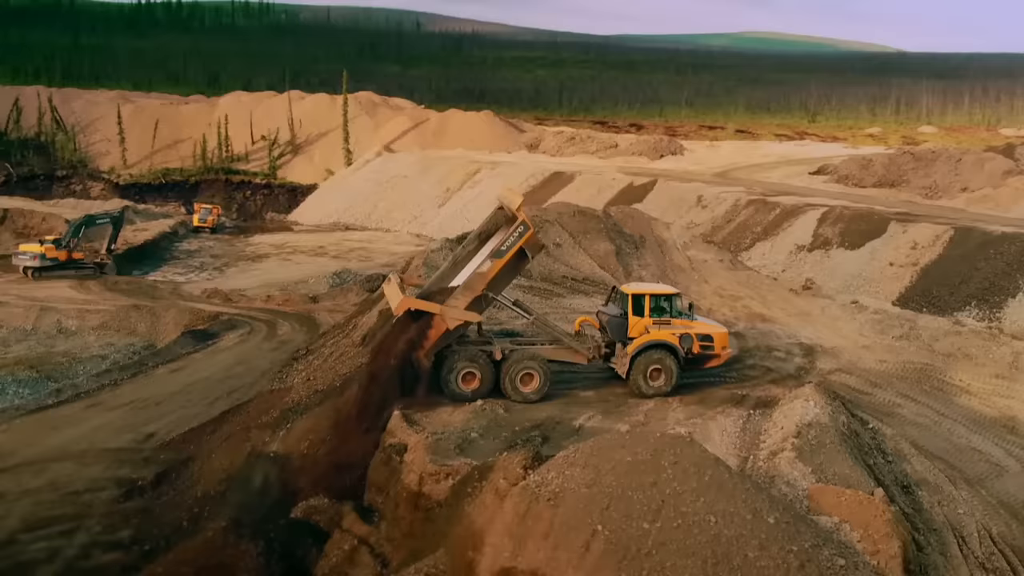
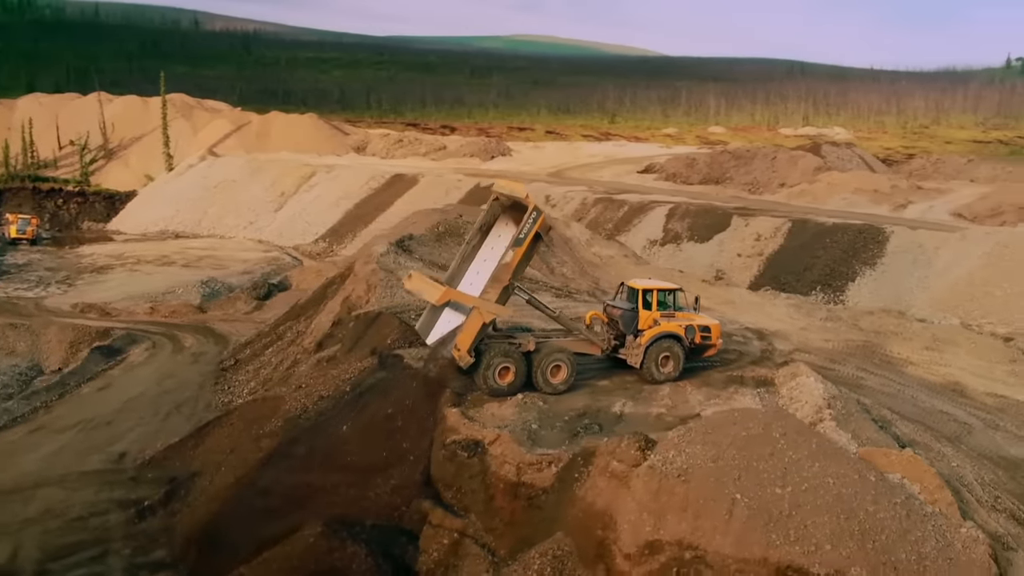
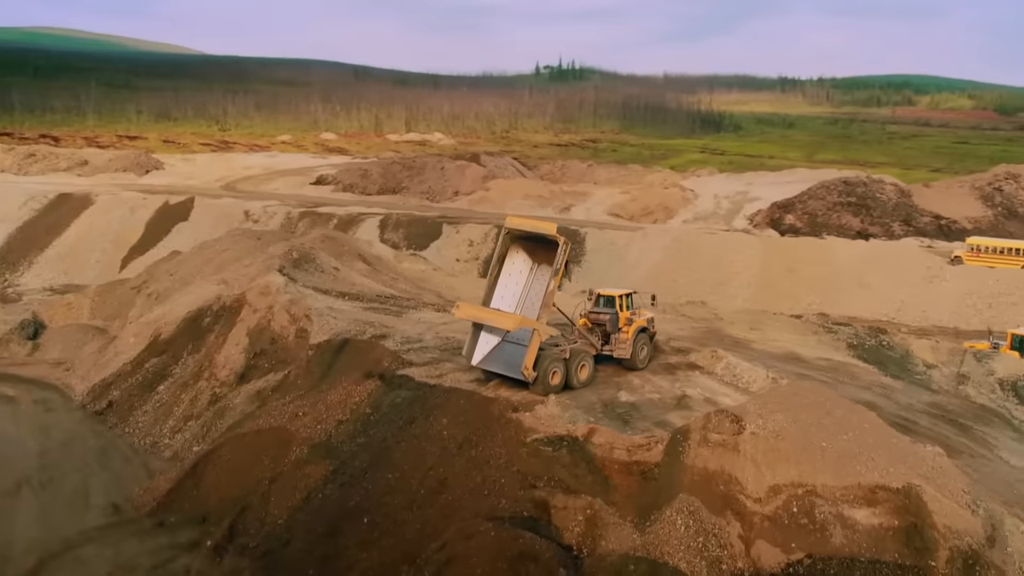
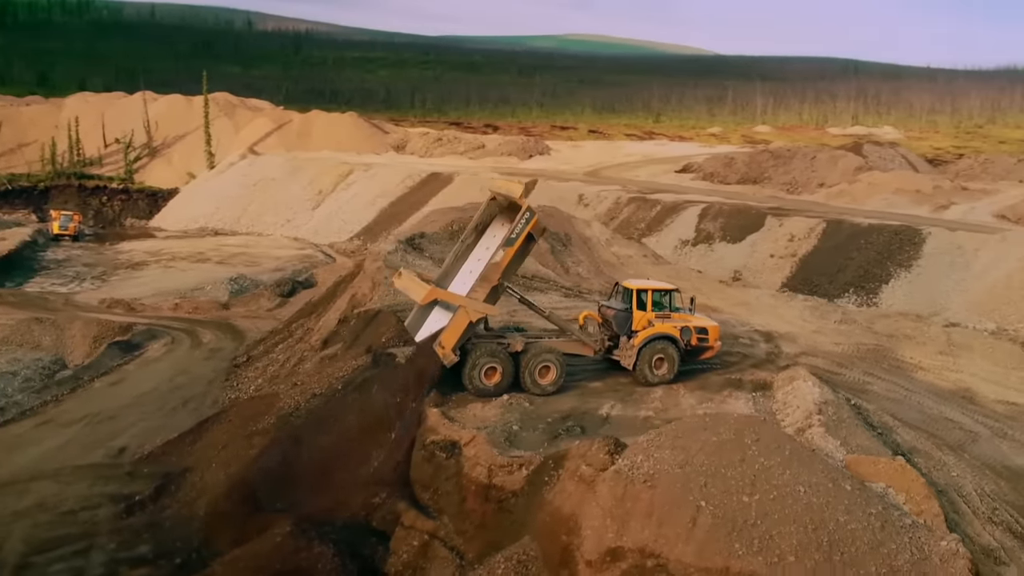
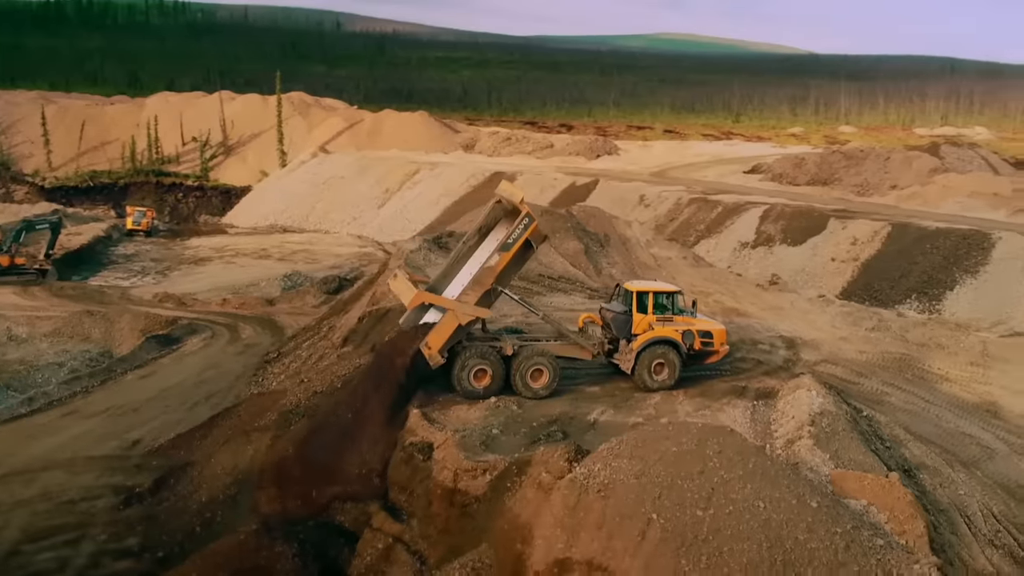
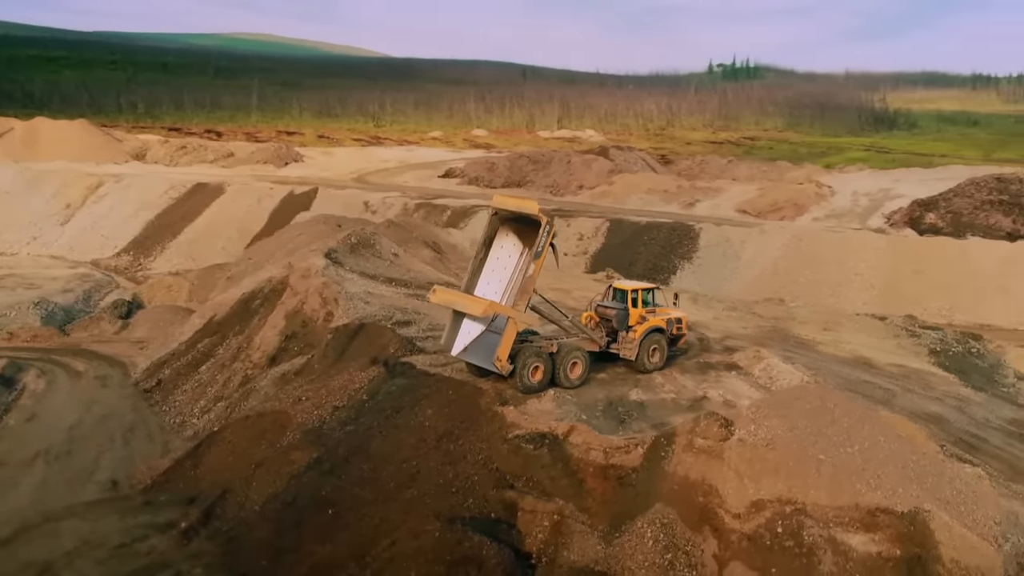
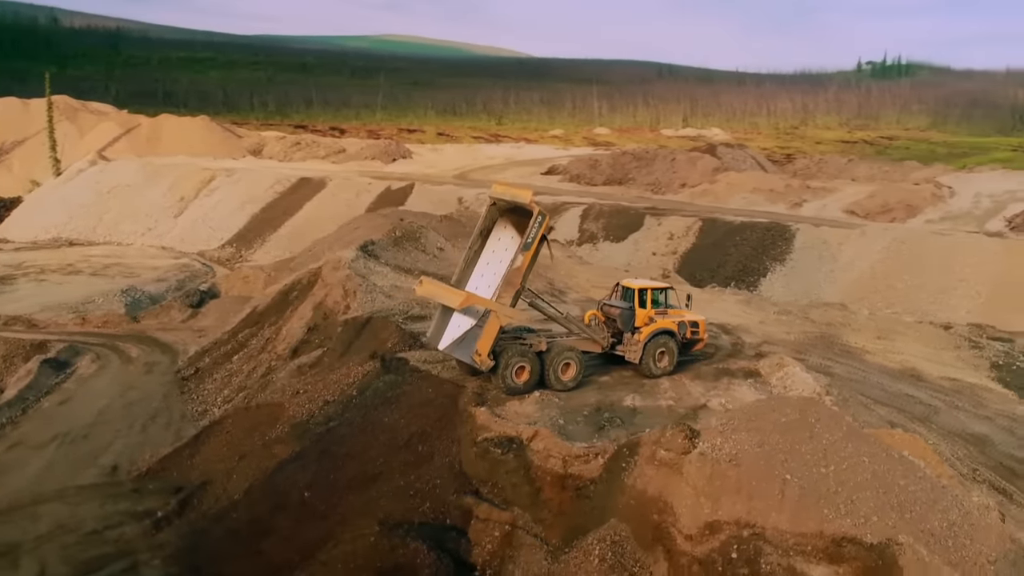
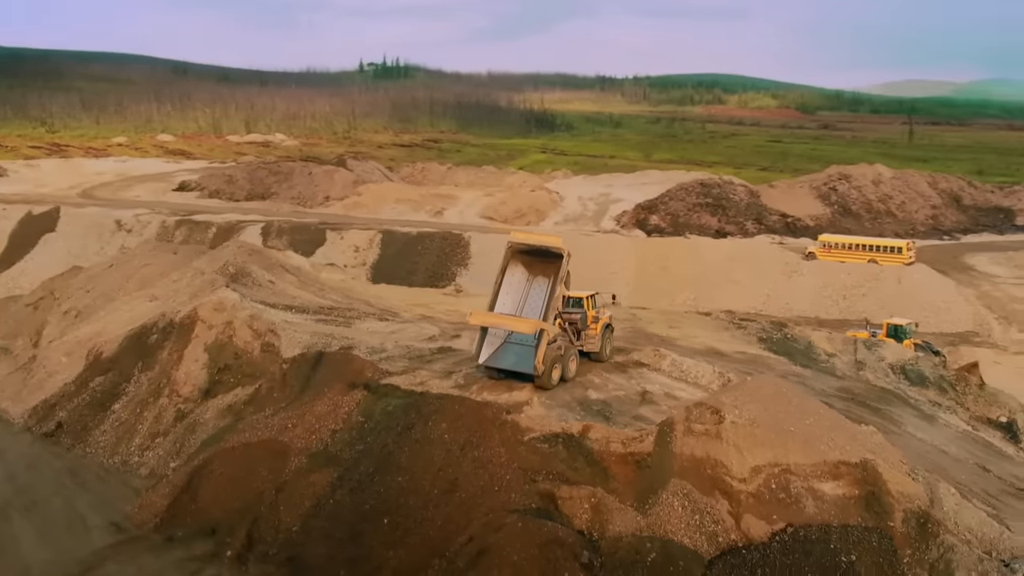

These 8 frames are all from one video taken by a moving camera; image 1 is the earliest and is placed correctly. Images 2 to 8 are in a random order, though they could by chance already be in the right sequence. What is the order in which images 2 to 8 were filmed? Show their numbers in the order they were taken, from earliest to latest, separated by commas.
5, 4, 2, 7, 6, 3, 8
